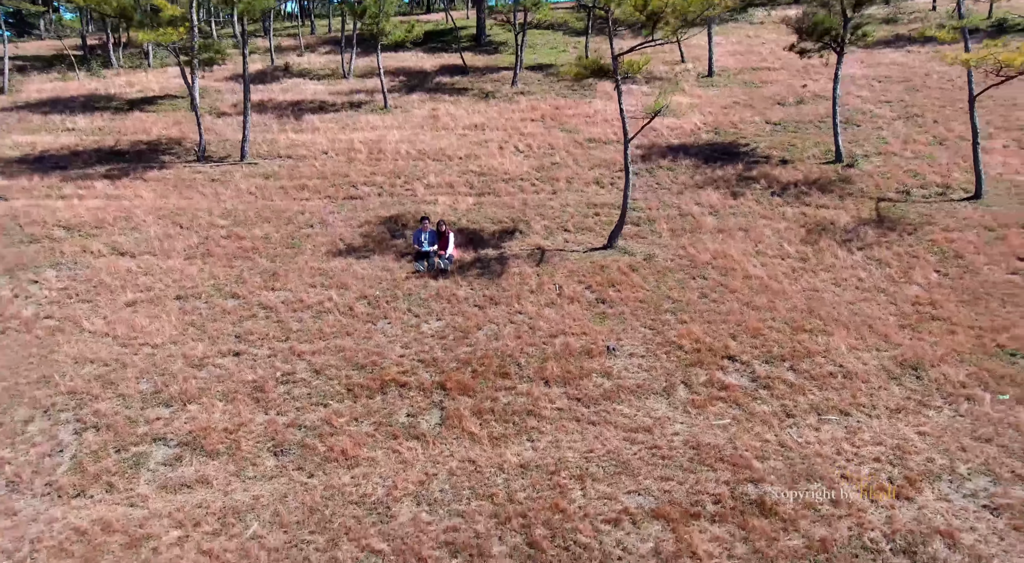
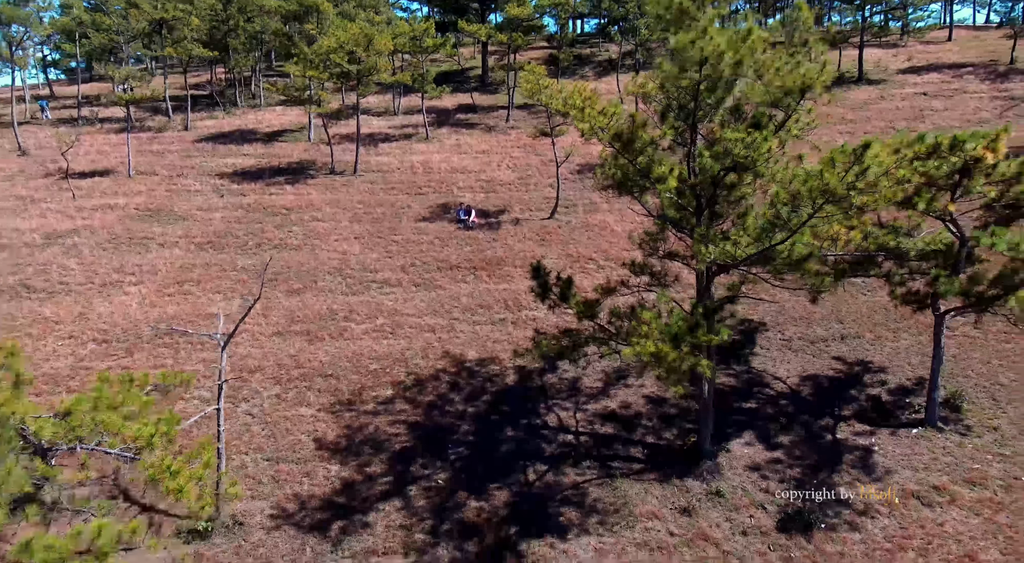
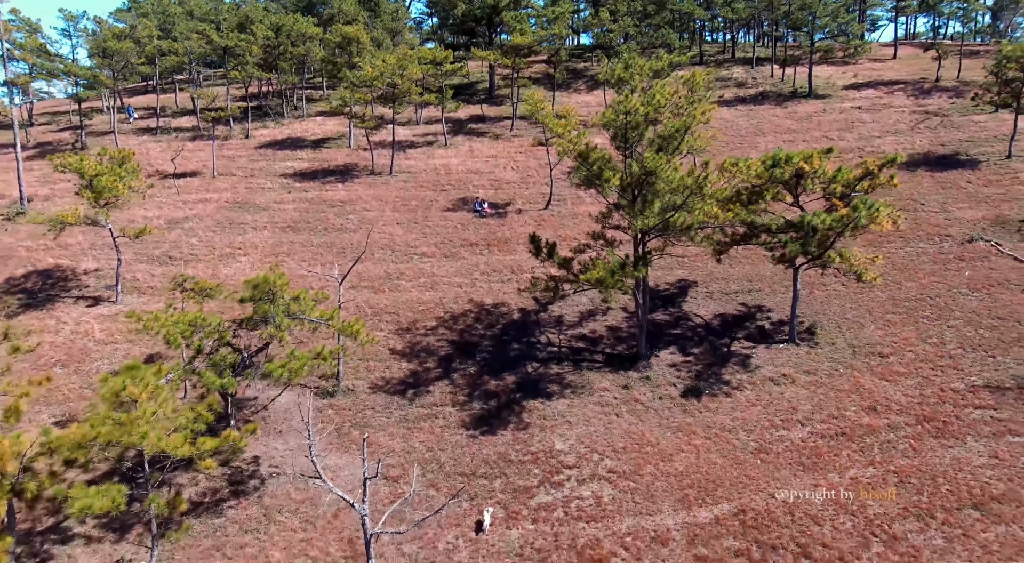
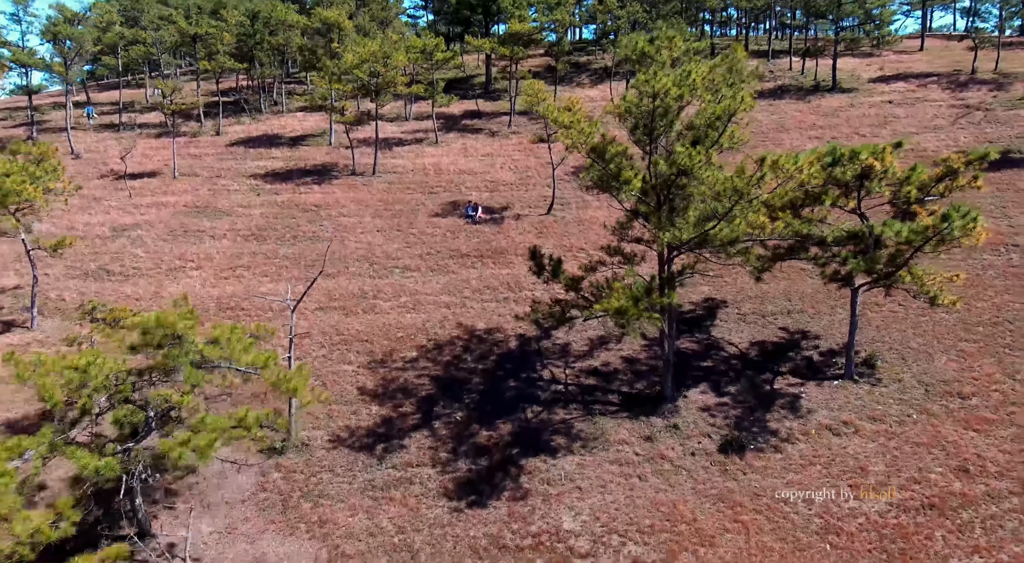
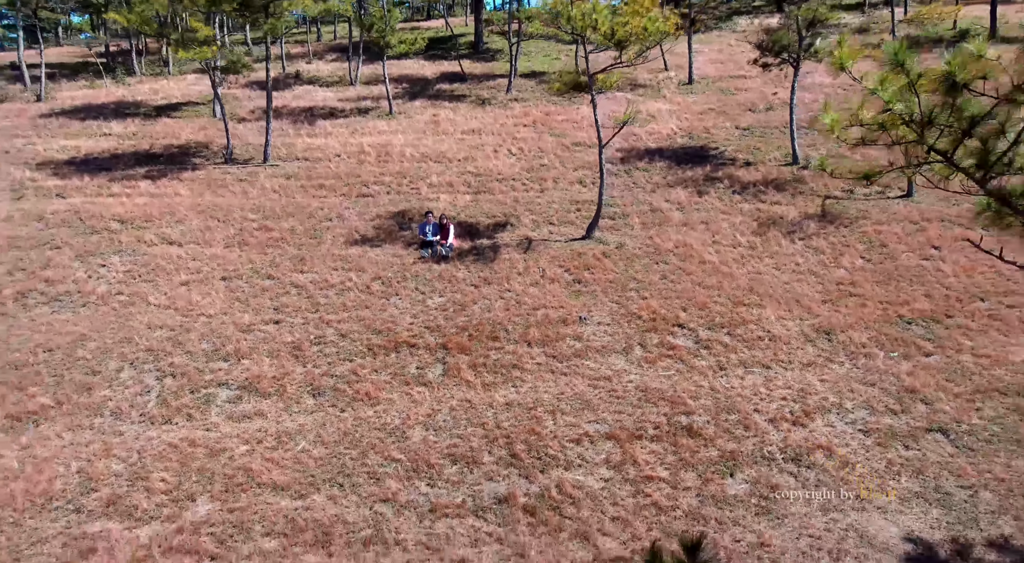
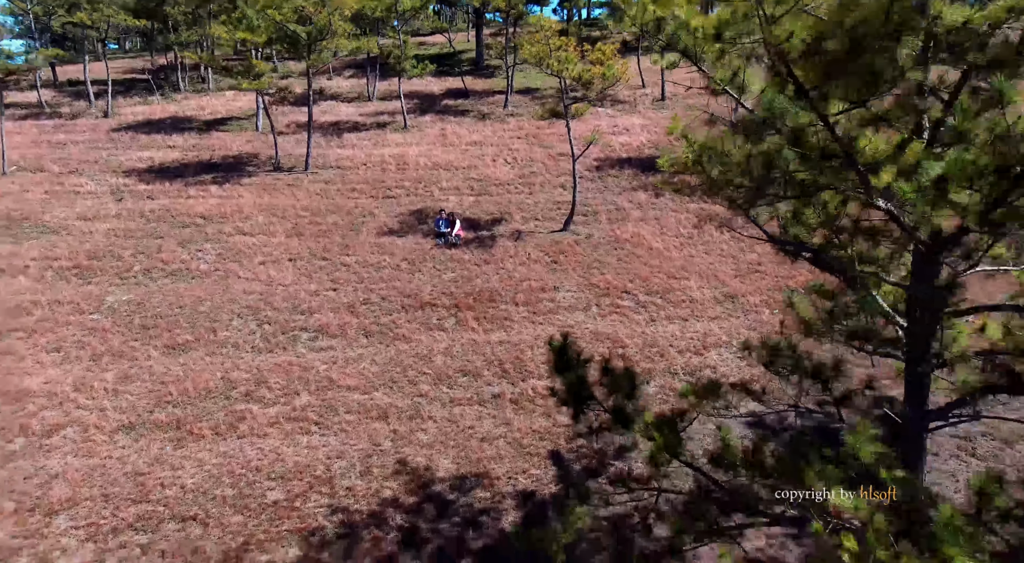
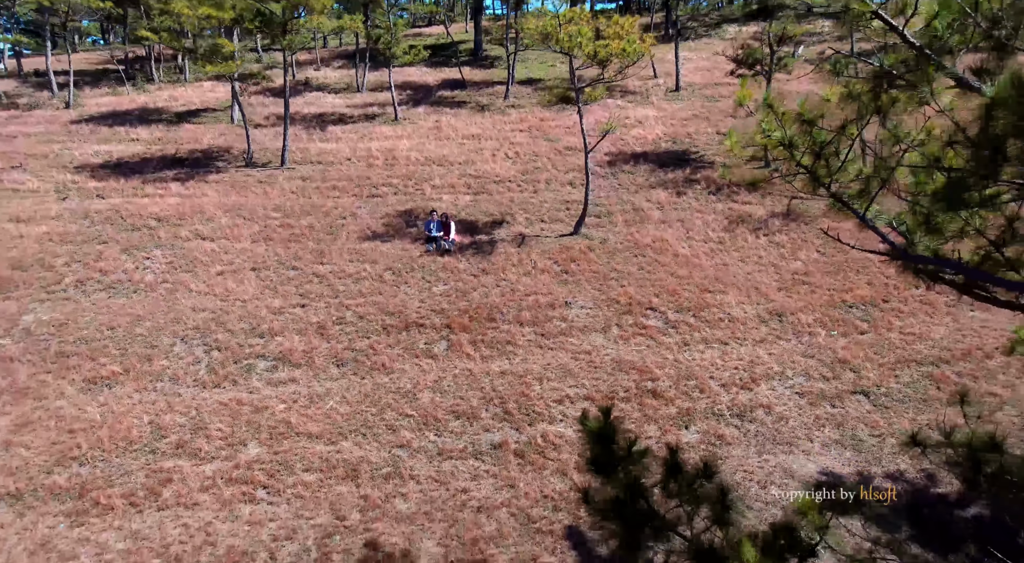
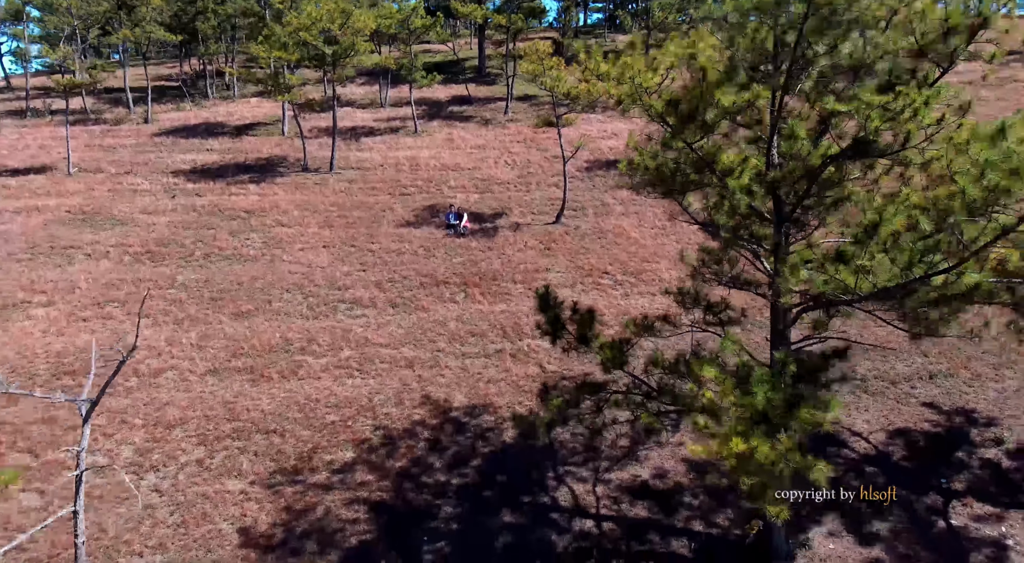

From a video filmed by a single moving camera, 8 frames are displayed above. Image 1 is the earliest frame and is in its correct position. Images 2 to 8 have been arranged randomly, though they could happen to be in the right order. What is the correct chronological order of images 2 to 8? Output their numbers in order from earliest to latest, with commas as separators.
5, 7, 6, 8, 2, 4, 3
